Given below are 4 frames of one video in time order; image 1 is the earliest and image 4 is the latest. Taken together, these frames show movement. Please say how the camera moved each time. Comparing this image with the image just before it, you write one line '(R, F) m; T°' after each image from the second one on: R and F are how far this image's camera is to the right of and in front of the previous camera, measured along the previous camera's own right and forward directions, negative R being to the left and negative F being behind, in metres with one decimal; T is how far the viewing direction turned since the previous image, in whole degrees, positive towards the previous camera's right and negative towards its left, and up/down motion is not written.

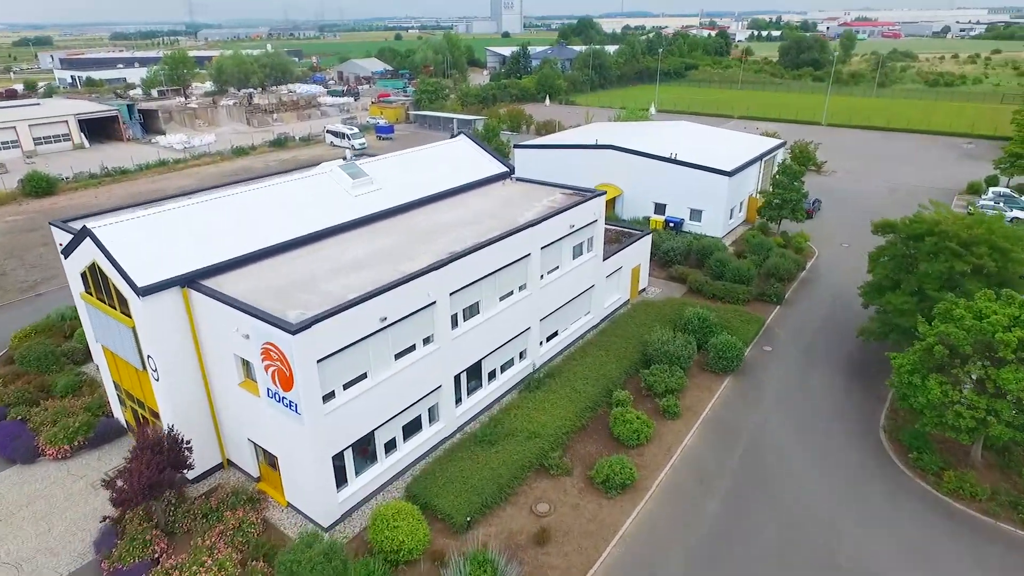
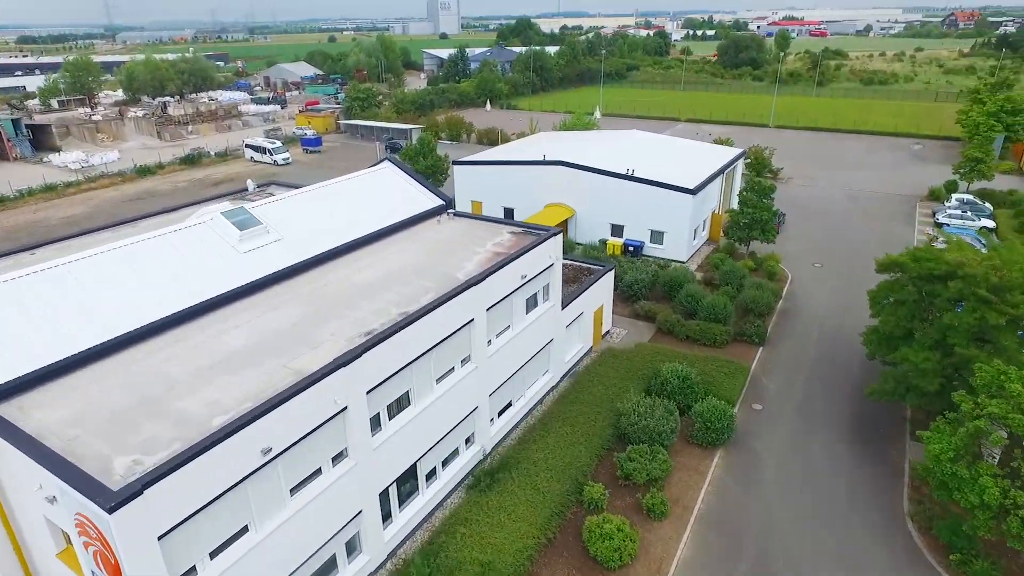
(+0.3, +3.8) m; +5°
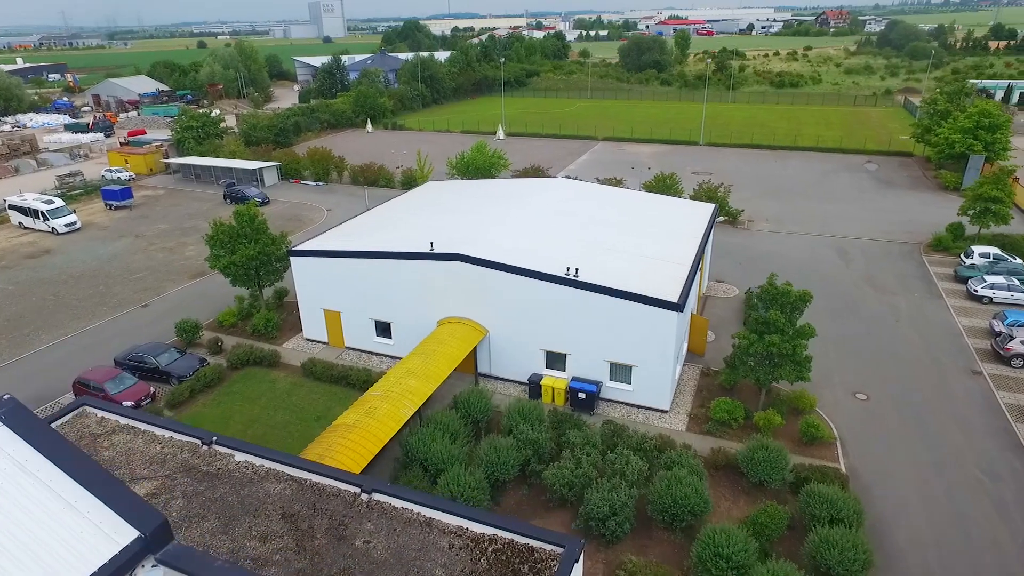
(+1.2, +11.6) m; +8°
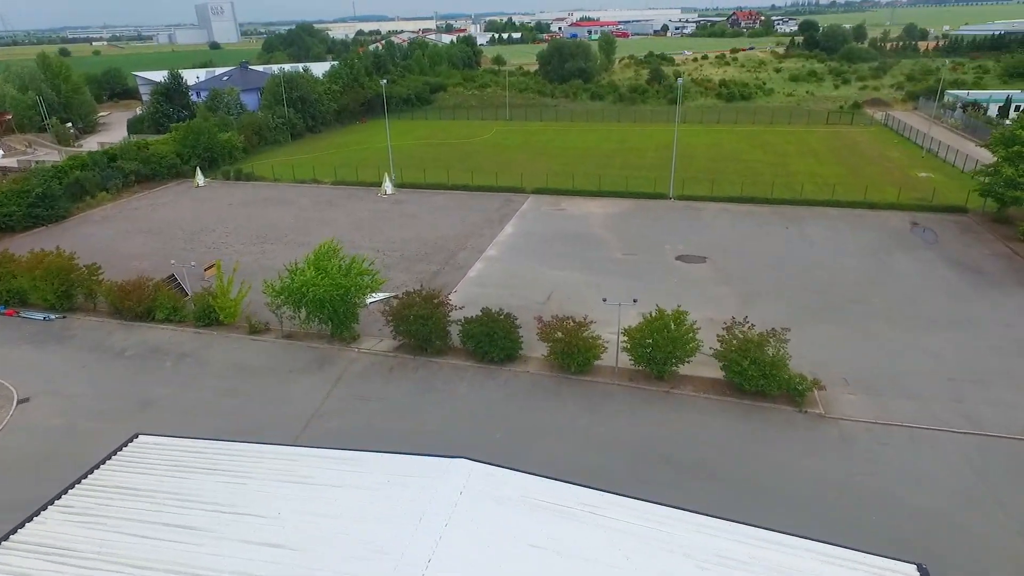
(+1.9, +17.4) m; +7°
